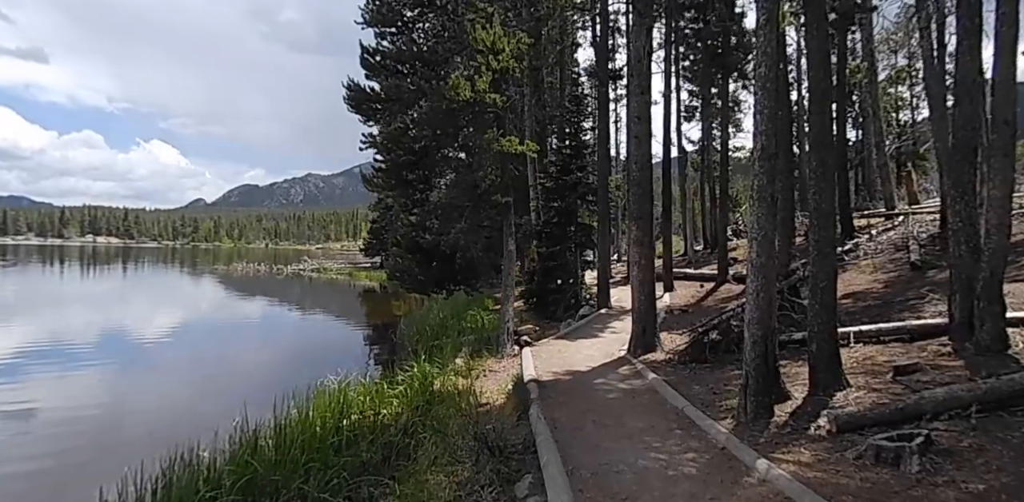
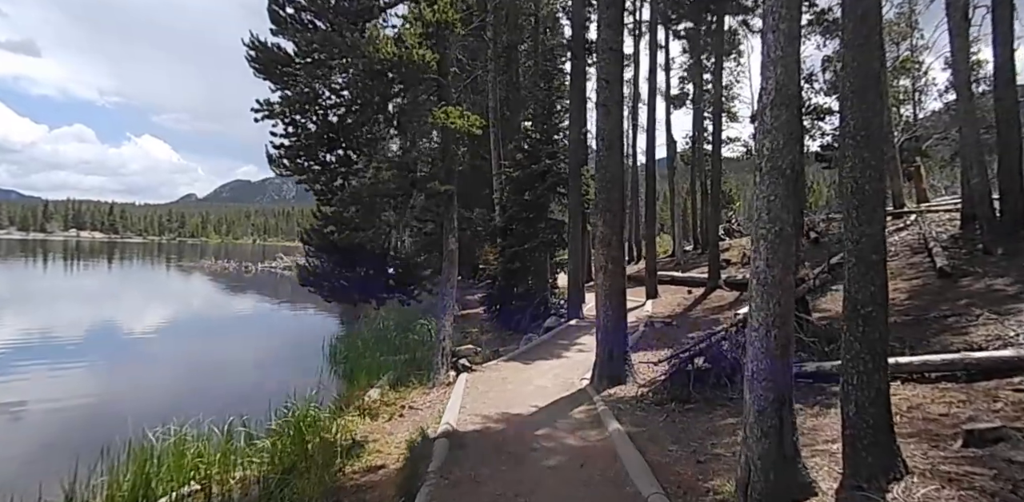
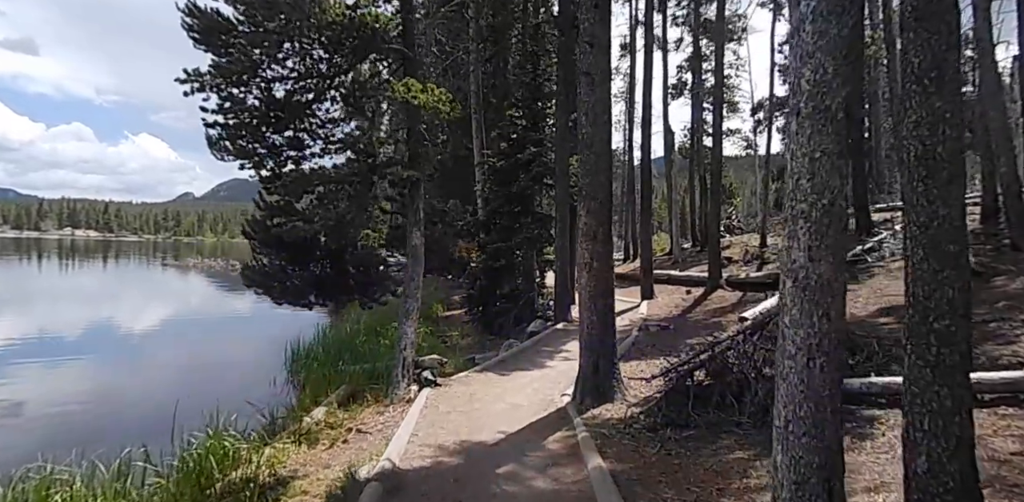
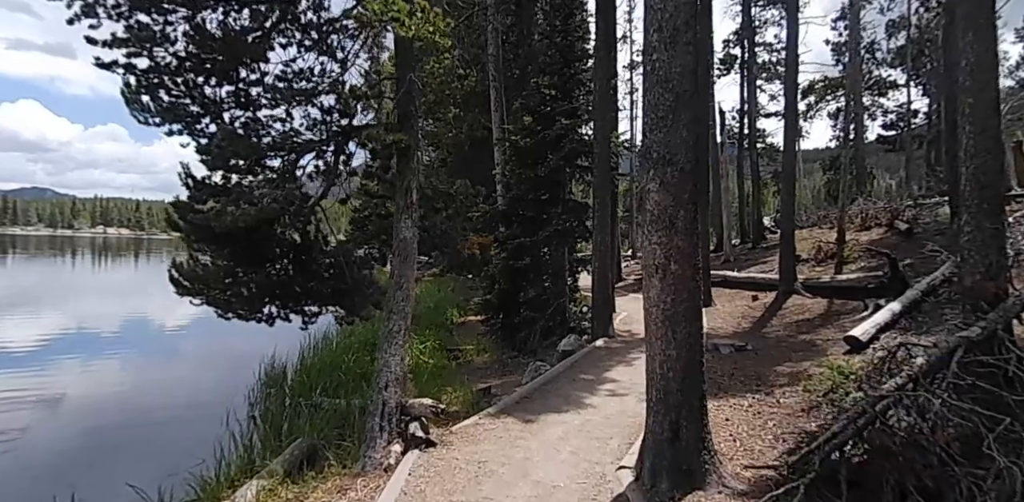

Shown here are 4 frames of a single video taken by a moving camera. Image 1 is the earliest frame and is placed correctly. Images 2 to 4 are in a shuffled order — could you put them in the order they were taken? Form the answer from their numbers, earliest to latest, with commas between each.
2, 3, 4
